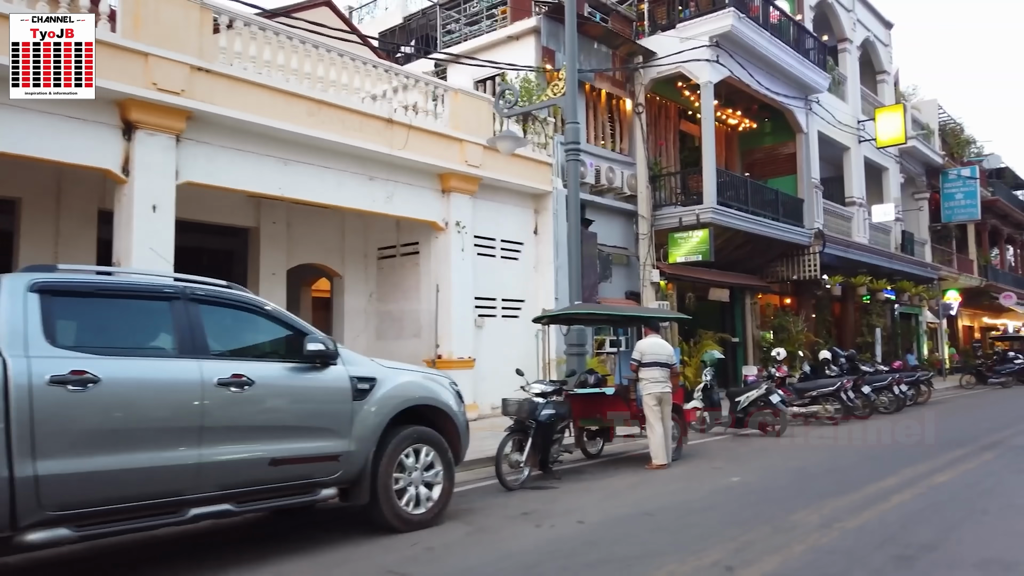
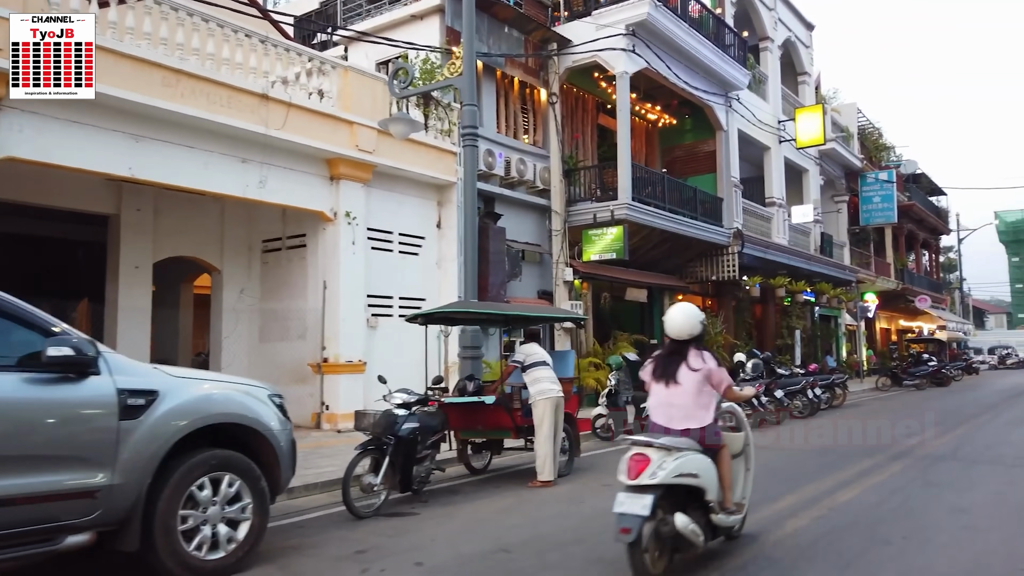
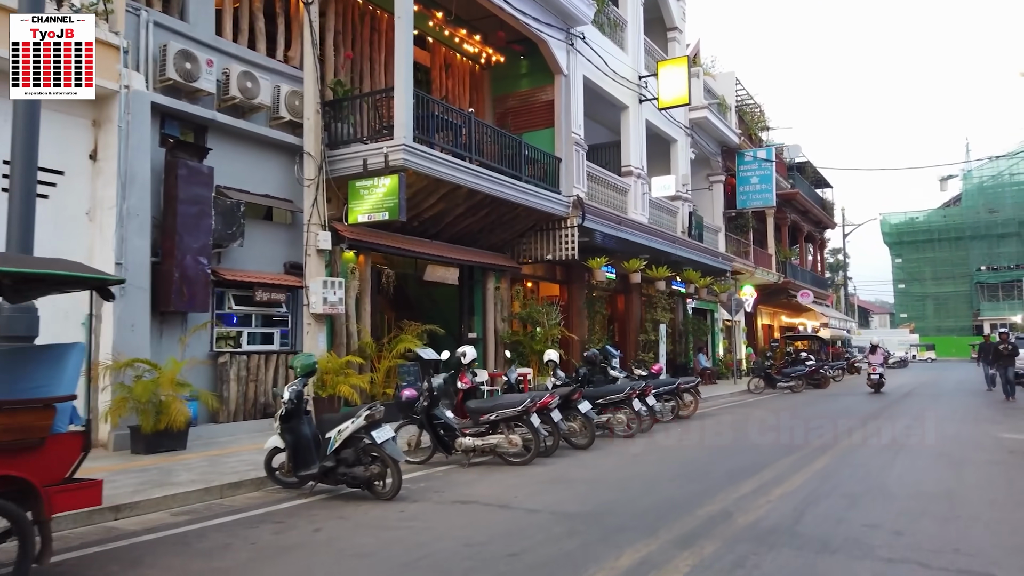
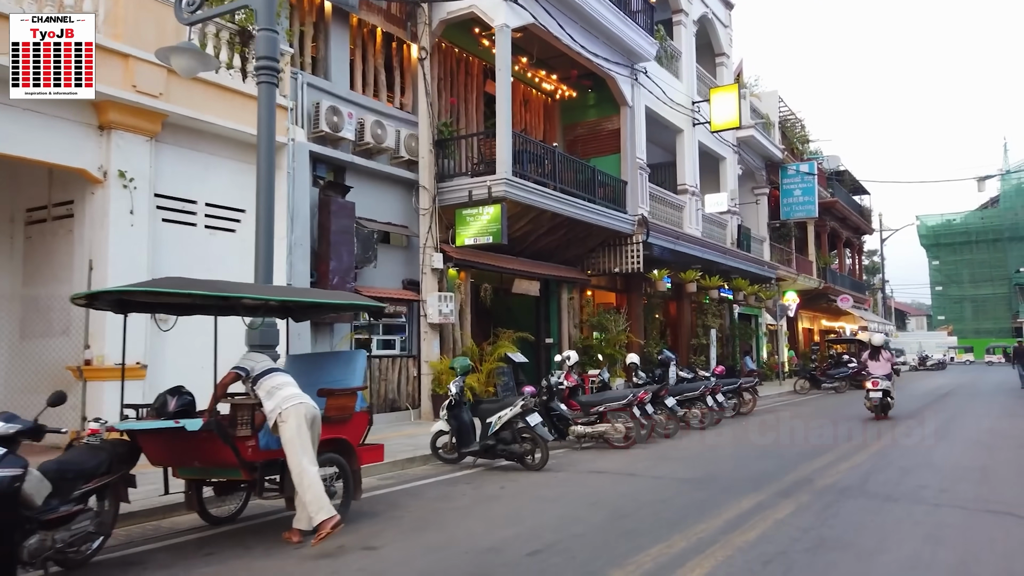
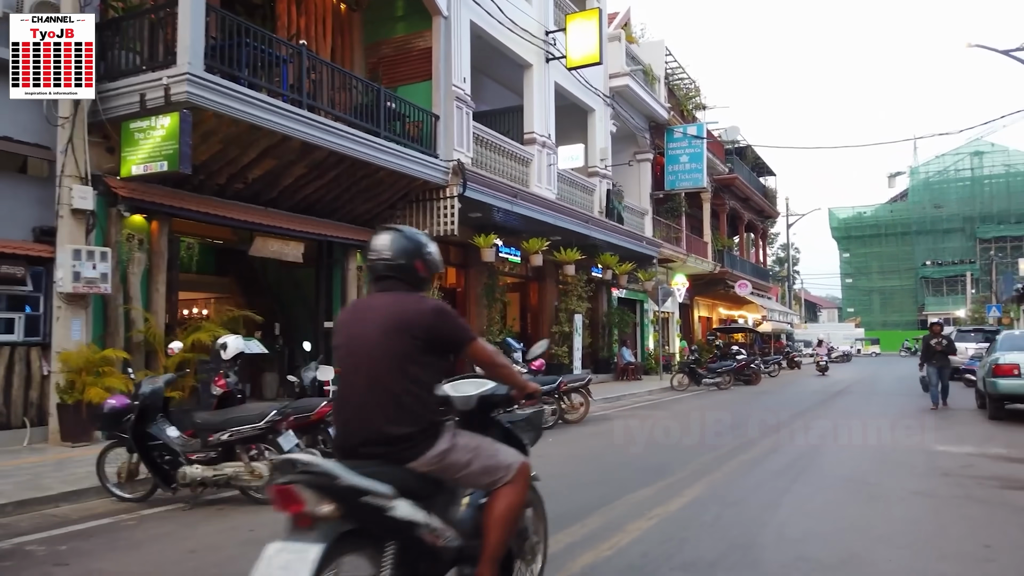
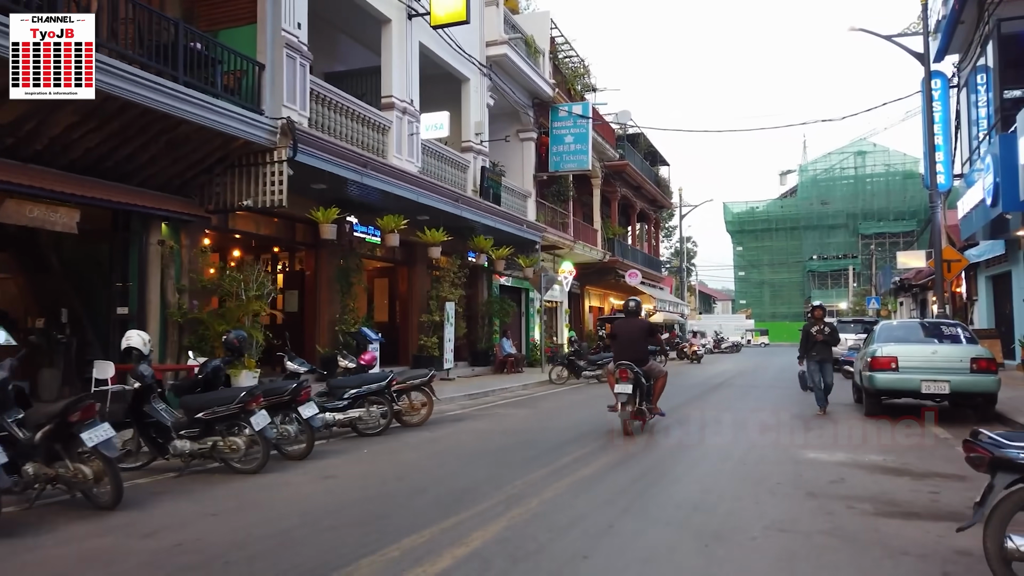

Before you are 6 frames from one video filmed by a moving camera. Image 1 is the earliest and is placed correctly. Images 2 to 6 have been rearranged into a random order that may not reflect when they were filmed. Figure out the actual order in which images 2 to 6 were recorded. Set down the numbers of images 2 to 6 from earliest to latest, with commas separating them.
2, 4, 3, 5, 6
